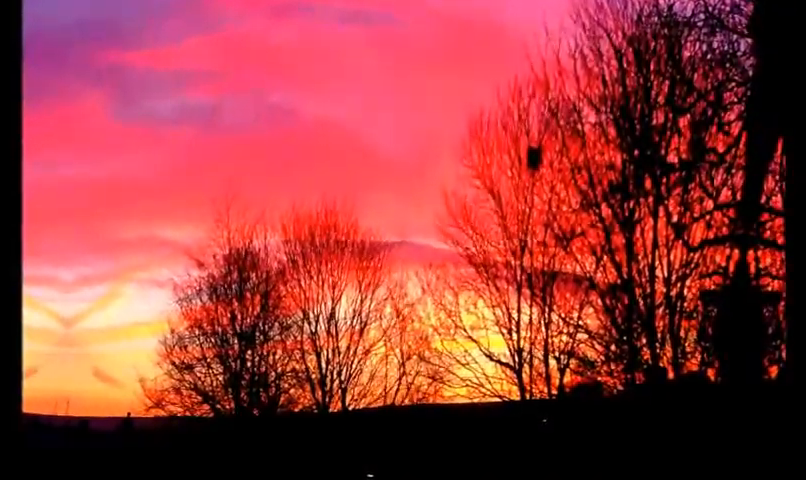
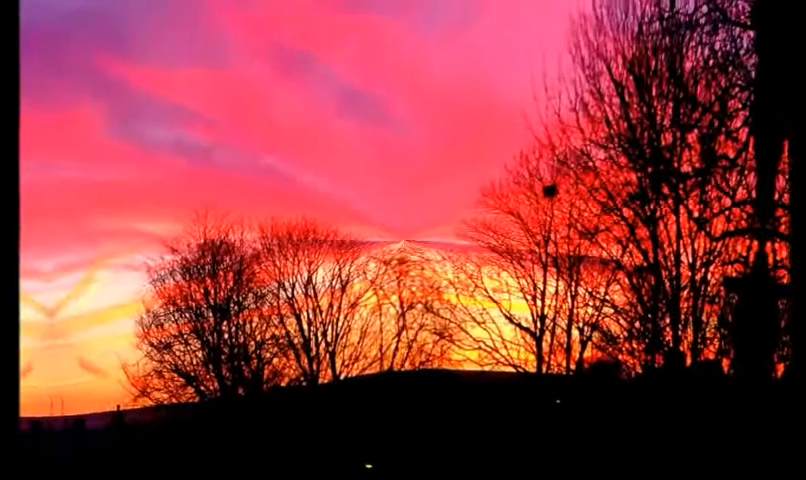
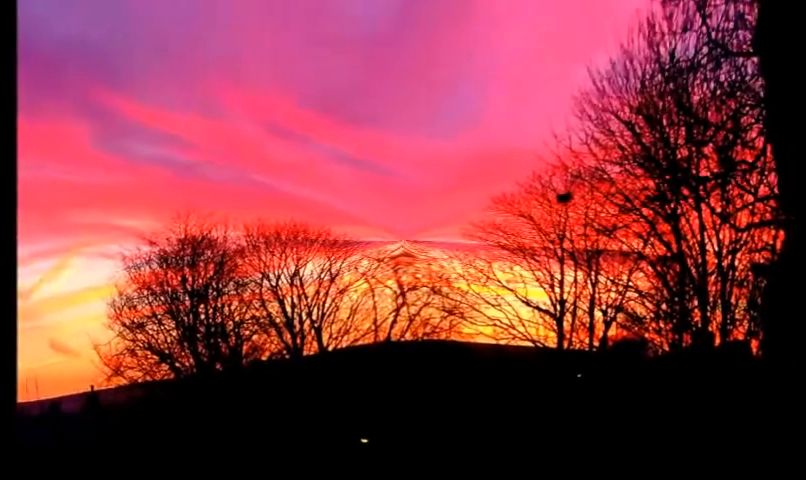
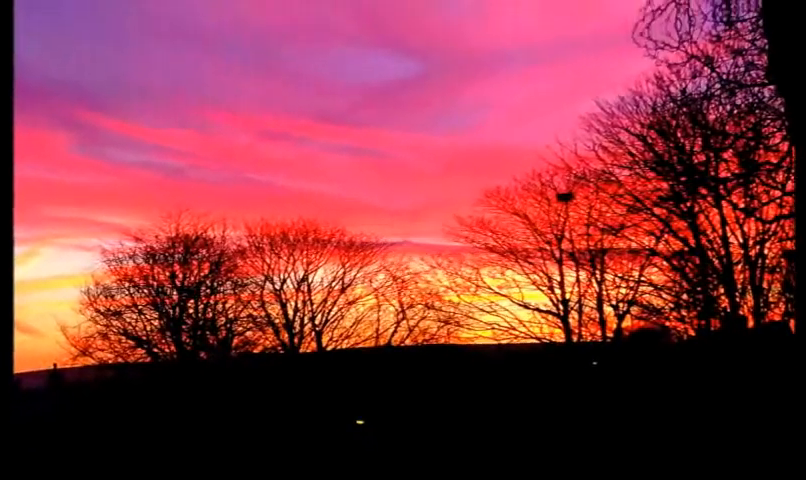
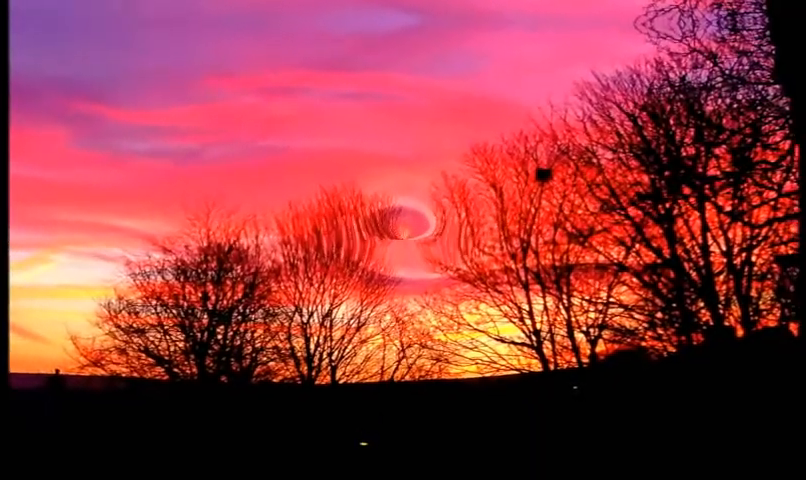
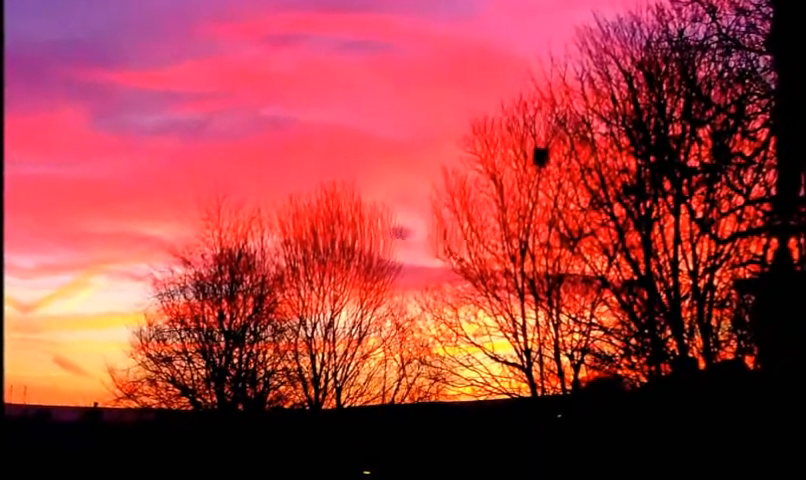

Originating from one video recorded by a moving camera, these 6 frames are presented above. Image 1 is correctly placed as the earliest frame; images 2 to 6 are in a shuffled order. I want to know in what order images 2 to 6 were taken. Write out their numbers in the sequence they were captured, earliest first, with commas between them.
2, 3, 4, 5, 6
